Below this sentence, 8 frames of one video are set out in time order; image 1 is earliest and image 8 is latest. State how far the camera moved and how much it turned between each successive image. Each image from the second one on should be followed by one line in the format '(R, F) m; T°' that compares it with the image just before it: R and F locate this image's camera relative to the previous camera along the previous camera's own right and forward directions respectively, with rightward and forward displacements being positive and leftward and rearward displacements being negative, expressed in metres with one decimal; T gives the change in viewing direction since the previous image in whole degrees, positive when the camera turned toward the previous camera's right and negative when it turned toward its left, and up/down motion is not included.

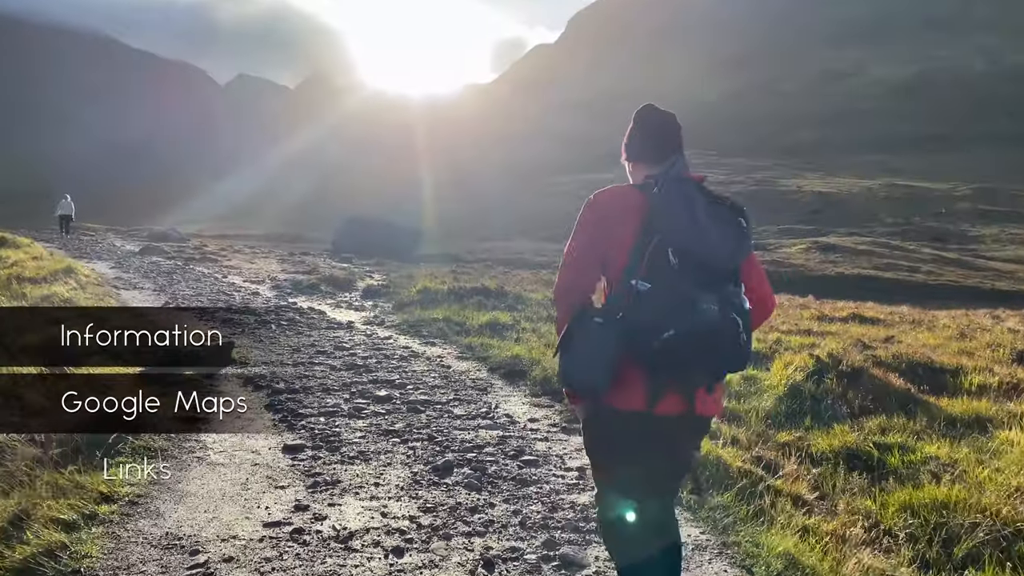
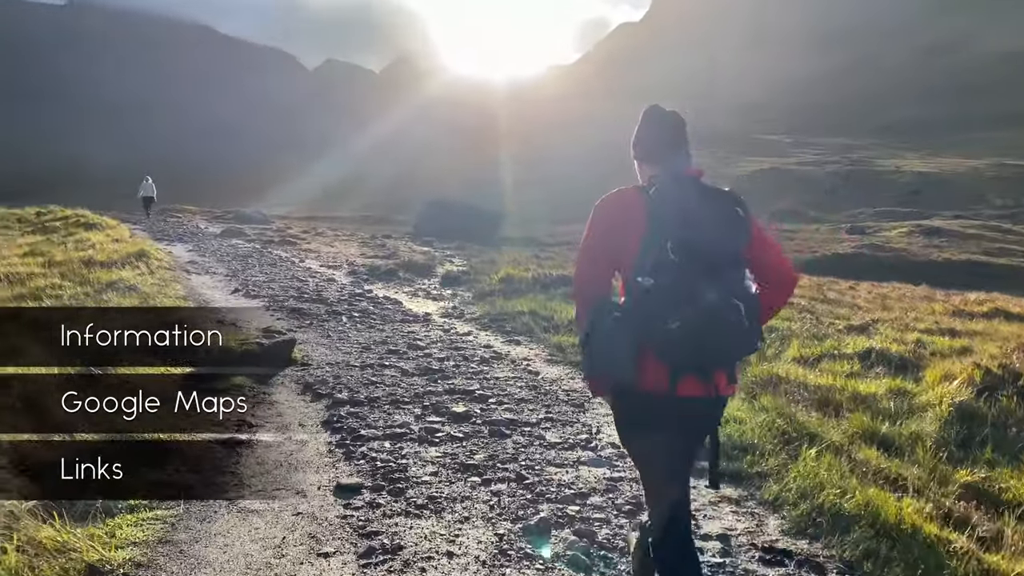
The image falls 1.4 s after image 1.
(-0.3, +1.8) m; -6°
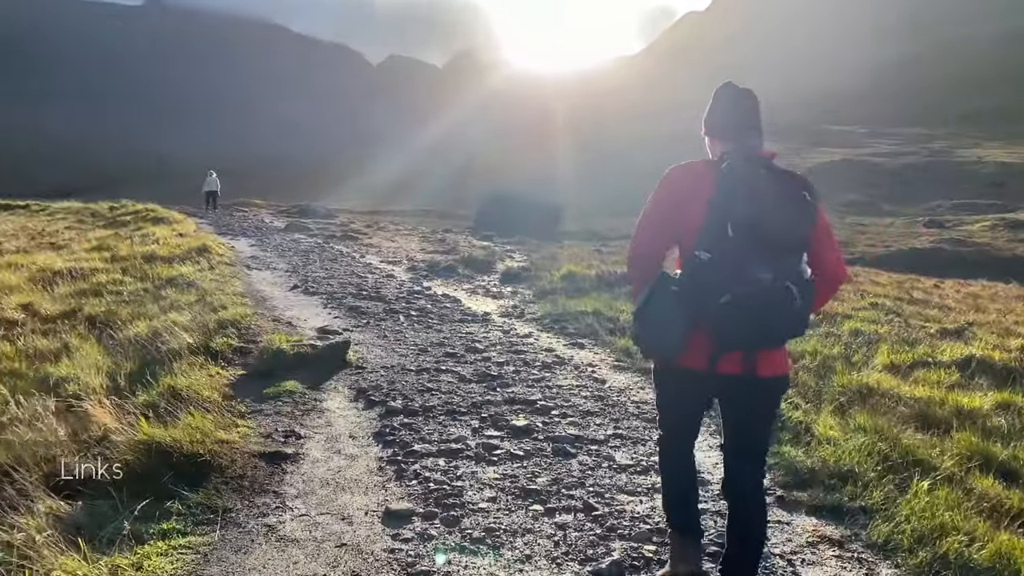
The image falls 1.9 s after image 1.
(-0.1, +0.7) m; -4°
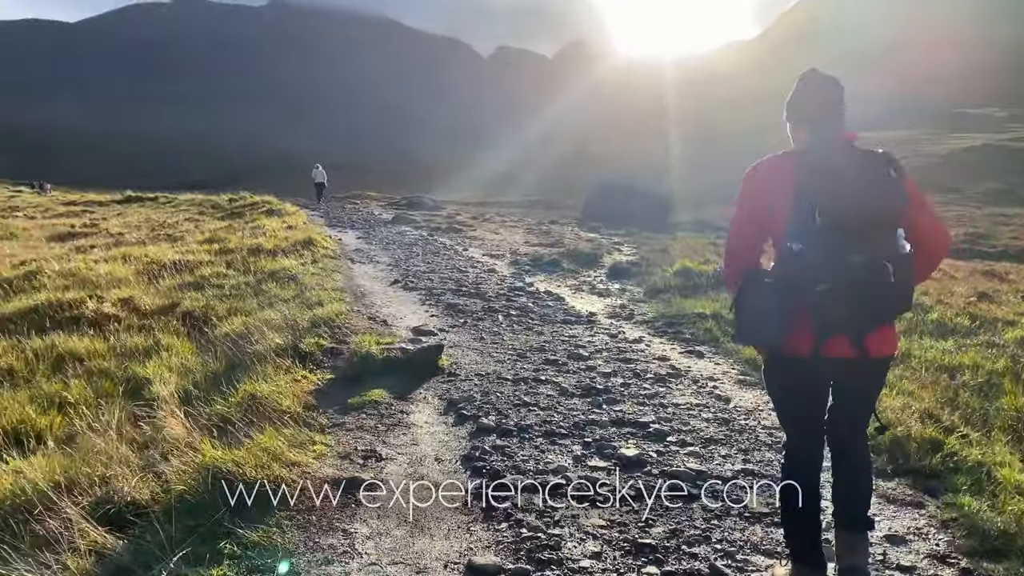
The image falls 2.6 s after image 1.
(0.0, +1.0) m; -8°
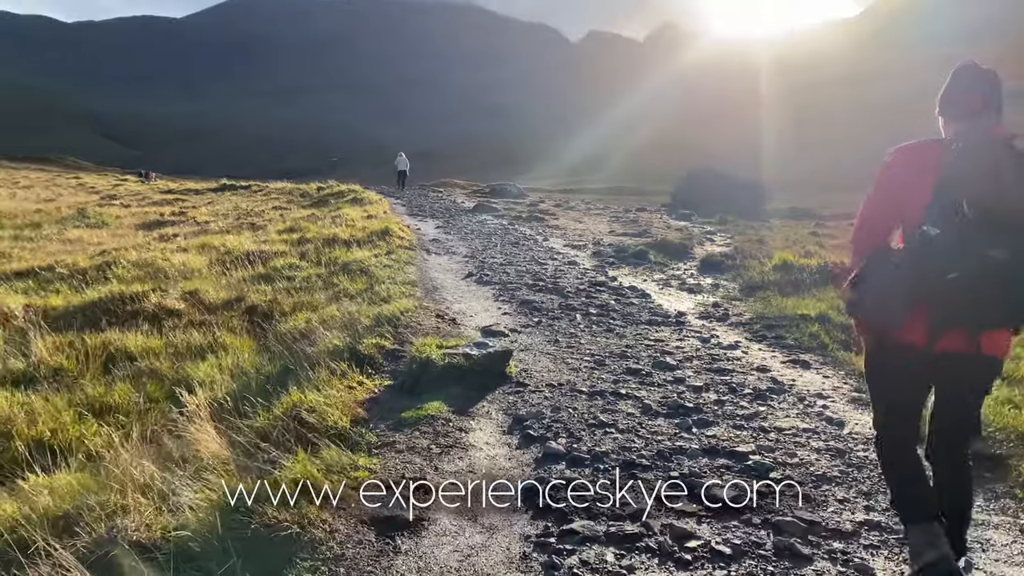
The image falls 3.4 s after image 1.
(+0.1, +1.0) m; -6°
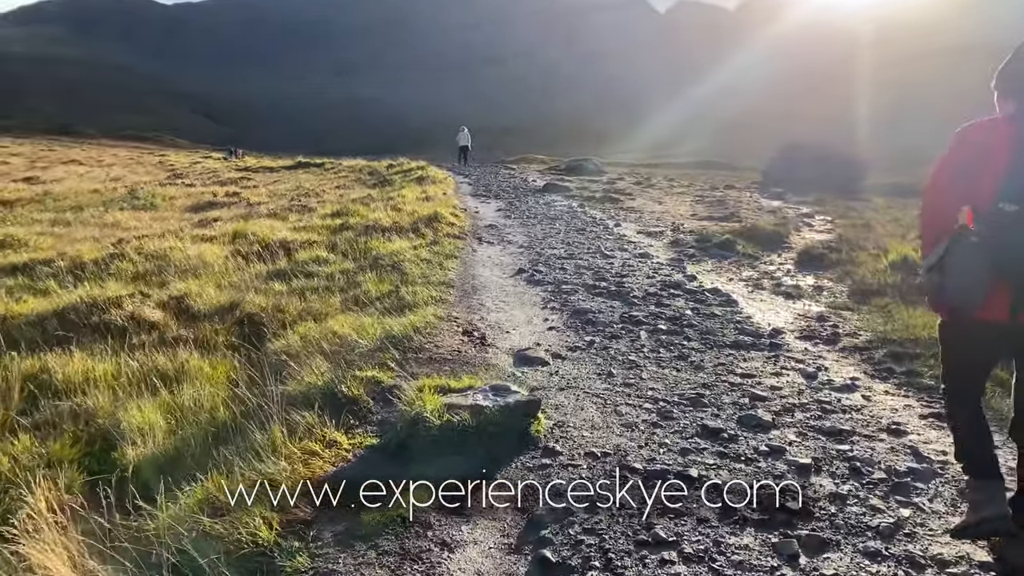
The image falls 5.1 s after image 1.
(+0.4, +2.4) m; -6°
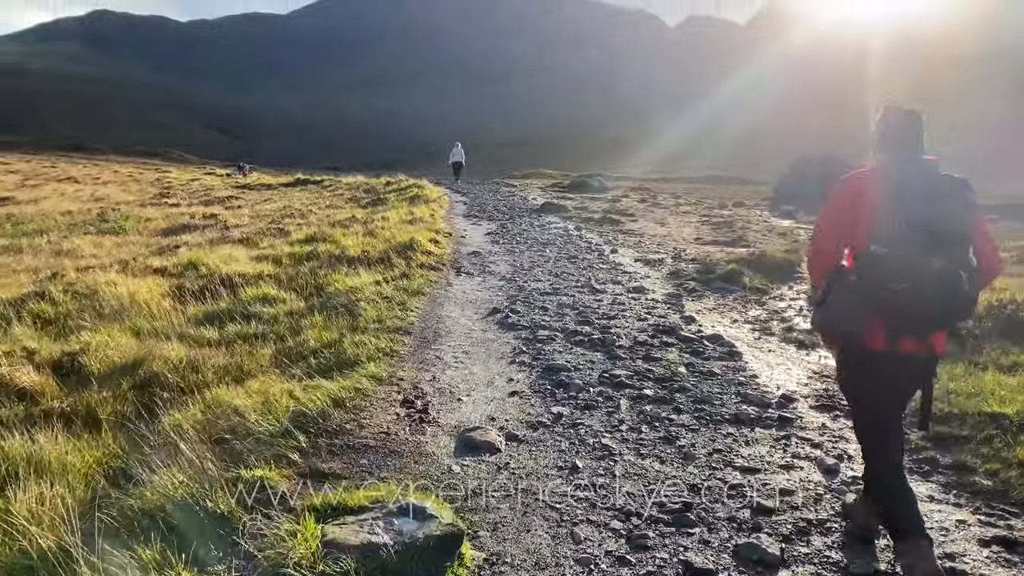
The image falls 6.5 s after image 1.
(+0.6, +1.7) m; -1°
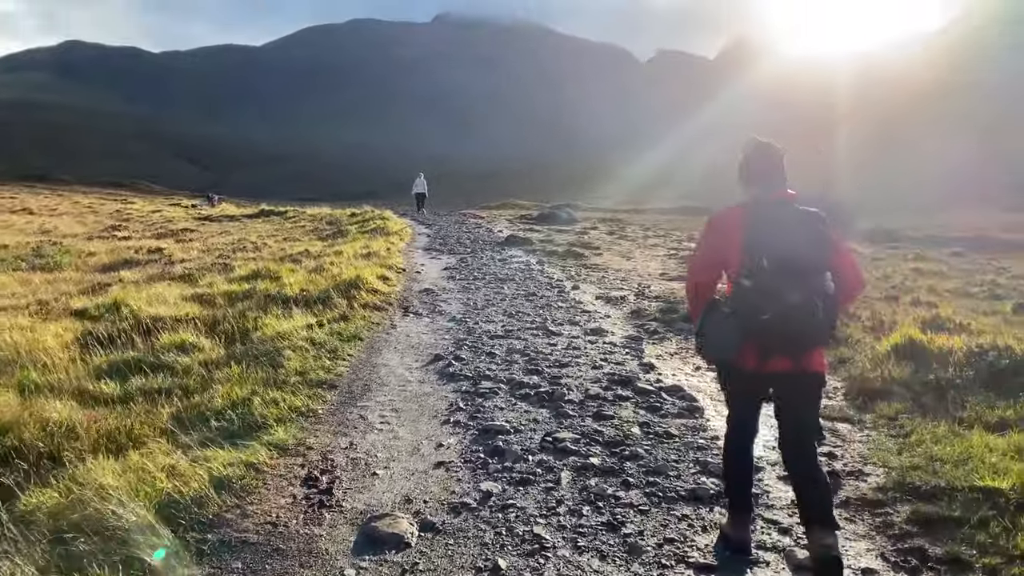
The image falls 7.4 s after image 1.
(+0.4, +1.0) m; +2°
